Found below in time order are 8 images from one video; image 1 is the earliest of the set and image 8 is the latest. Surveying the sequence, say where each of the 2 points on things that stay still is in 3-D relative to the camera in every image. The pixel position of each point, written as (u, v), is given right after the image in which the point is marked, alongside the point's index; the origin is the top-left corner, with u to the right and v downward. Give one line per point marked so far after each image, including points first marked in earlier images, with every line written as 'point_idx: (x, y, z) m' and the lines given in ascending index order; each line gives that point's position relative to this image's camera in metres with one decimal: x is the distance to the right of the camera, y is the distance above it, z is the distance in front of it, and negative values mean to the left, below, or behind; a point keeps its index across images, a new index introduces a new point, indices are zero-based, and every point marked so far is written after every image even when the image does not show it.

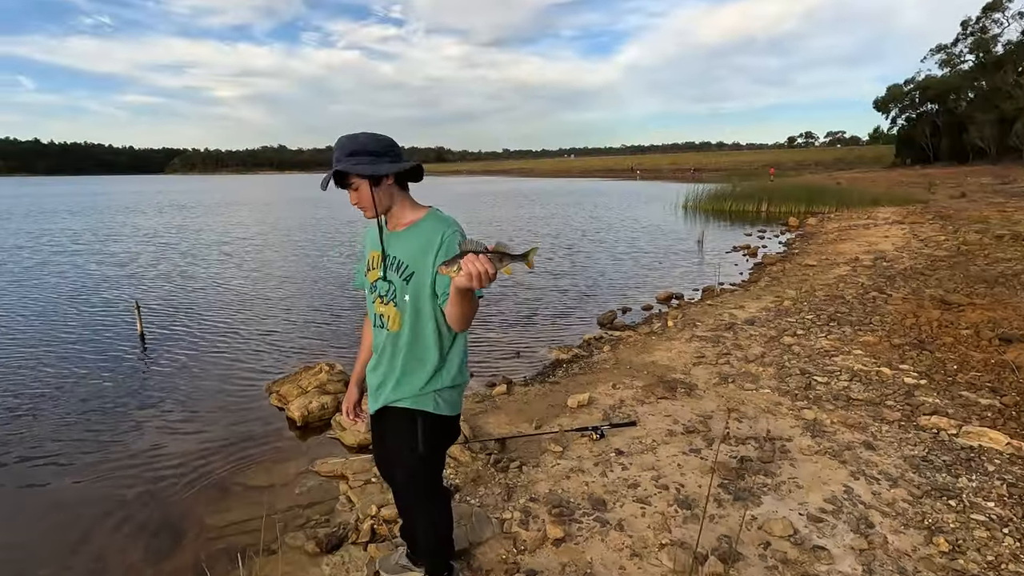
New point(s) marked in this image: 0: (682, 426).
0: (+2.3, -1.9, +7.3) m
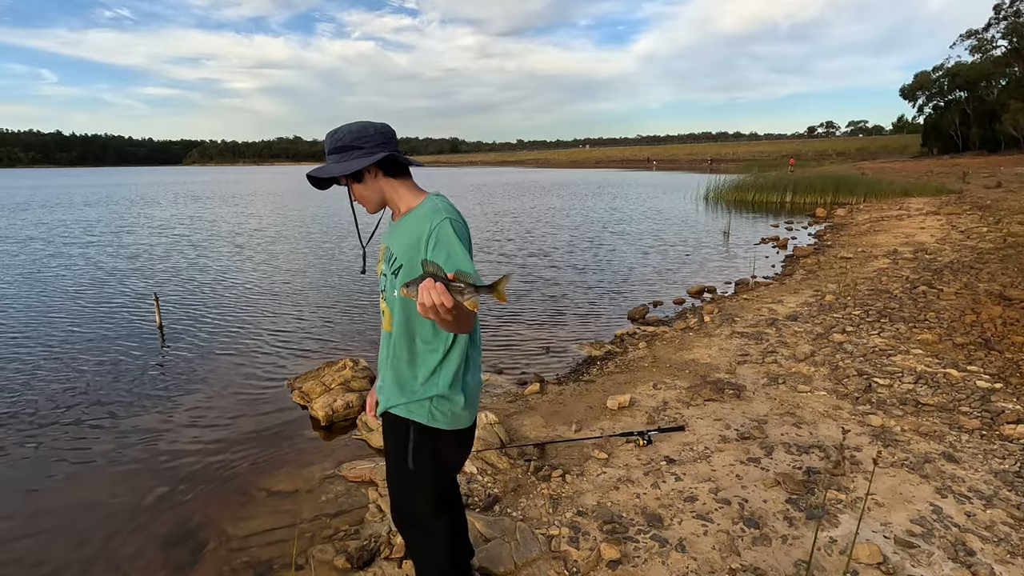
0: (+2.8, -1.8, +6.7) m
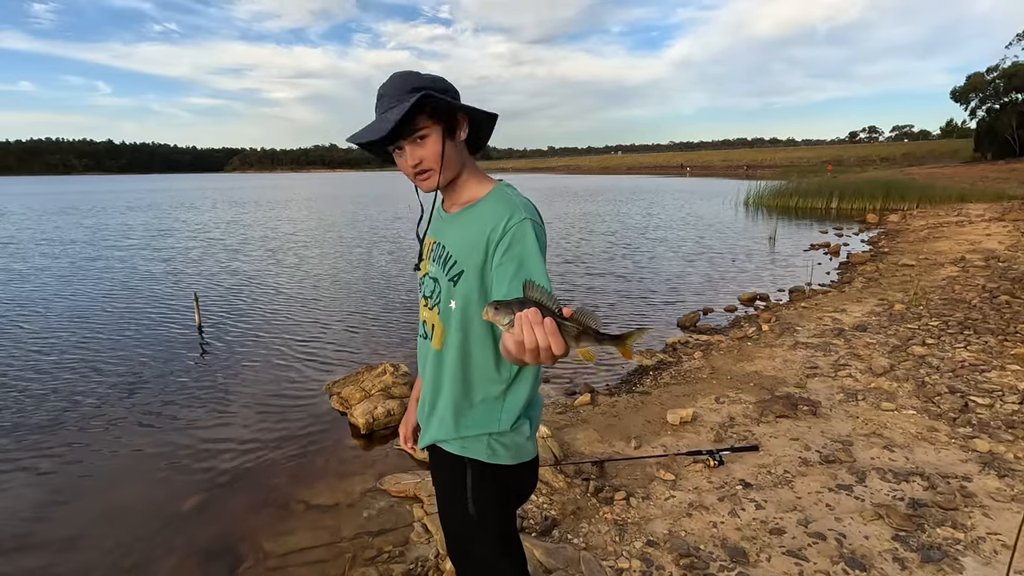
0: (+3.4, -1.9, +6.0) m
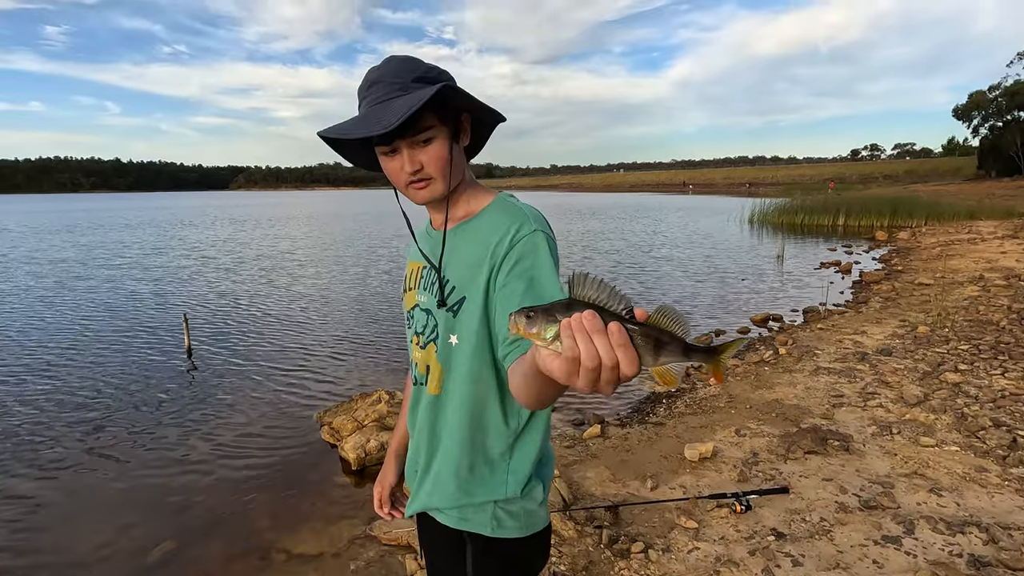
0: (+3.5, -2.1, +5.4) m
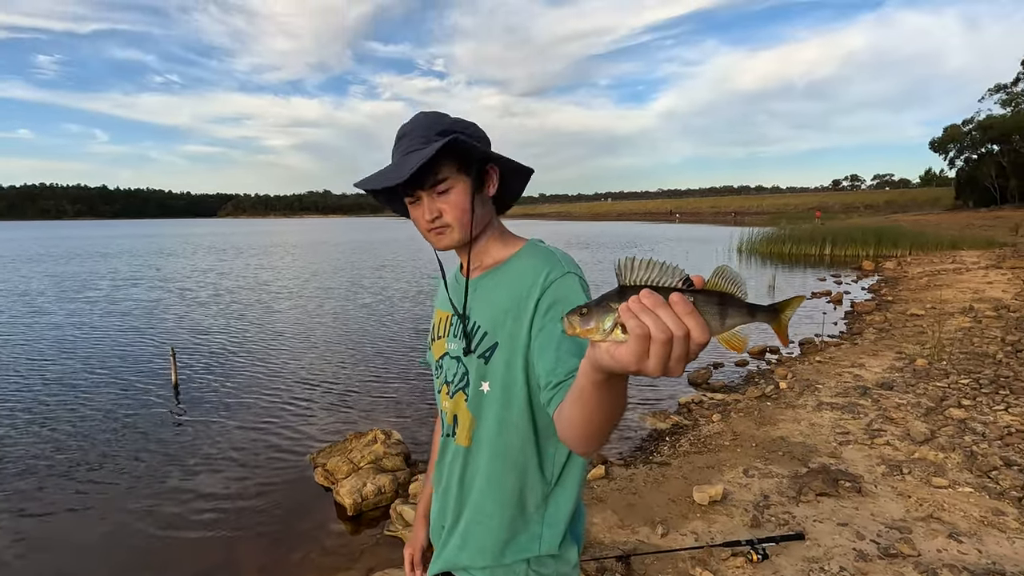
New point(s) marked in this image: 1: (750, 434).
0: (+3.5, -2.5, +5.2) m
1: (+3.7, -2.3, +8.3) m
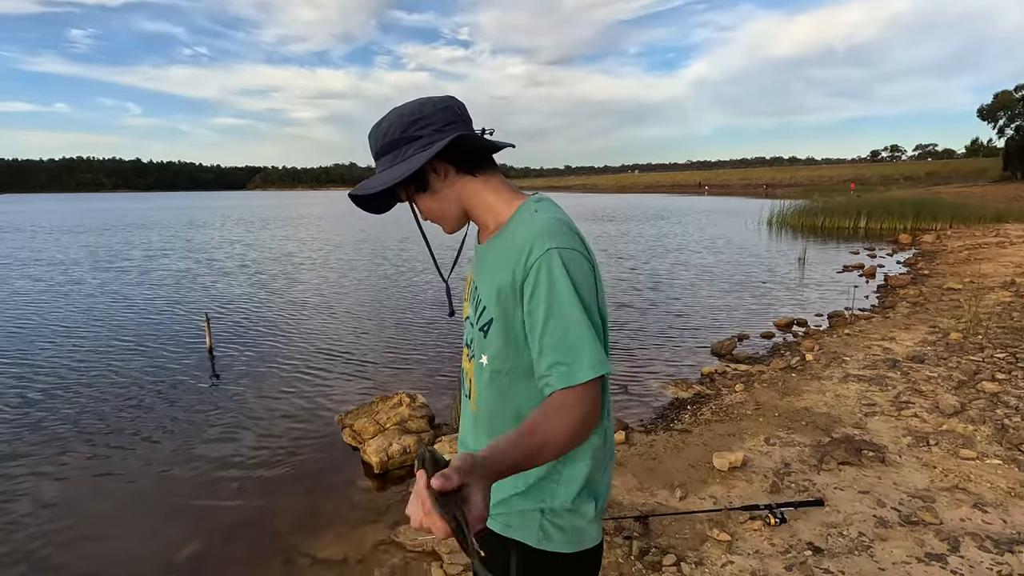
0: (+3.7, -2.2, +5.2) m
1: (+4.0, -1.8, +8.3) m
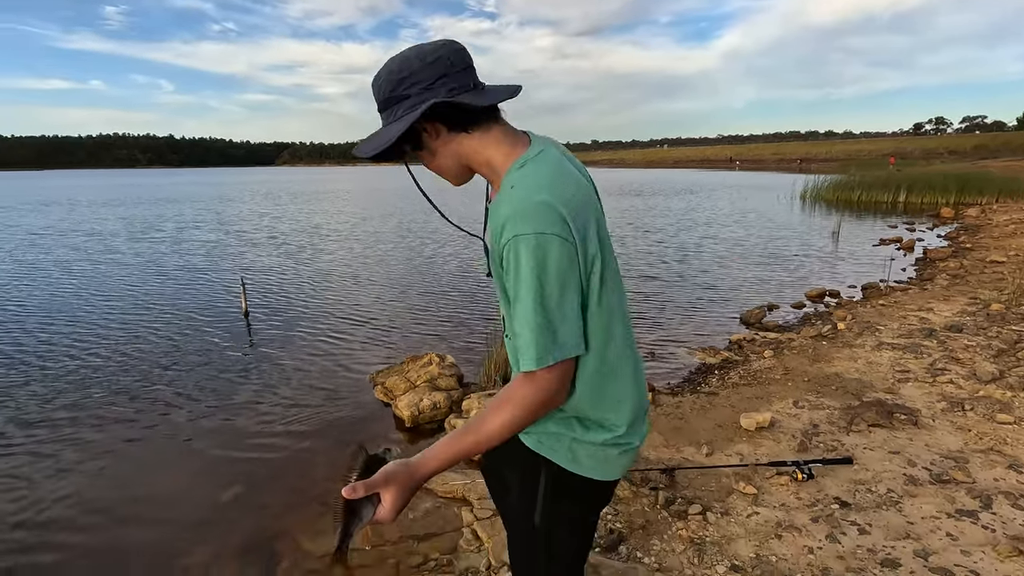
0: (+4.0, -1.8, +5.2) m
1: (+4.5, -1.3, +8.2) m
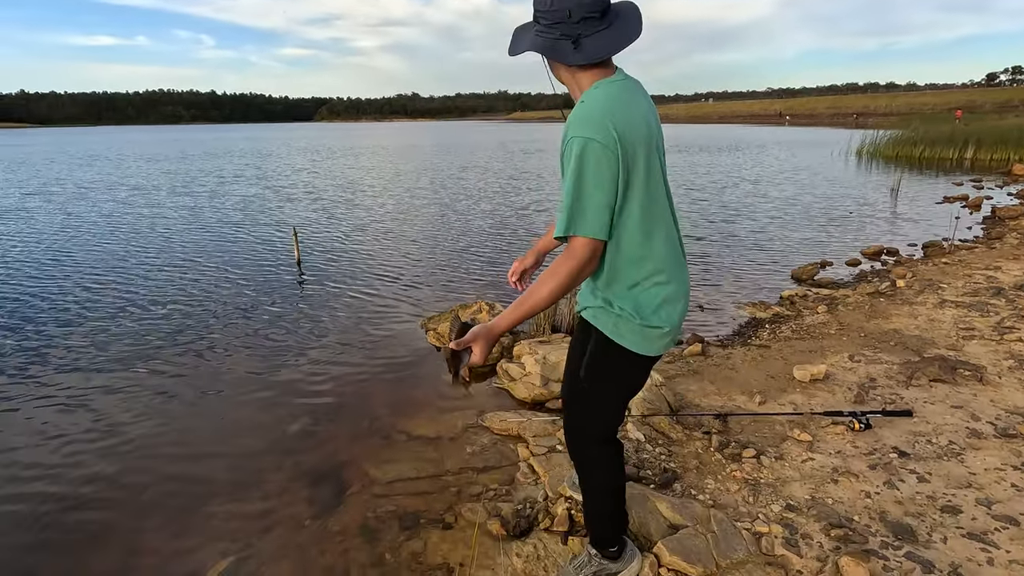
0: (+4.5, -1.3, +5.1) m
1: (+5.2, -0.6, +8.0) m
